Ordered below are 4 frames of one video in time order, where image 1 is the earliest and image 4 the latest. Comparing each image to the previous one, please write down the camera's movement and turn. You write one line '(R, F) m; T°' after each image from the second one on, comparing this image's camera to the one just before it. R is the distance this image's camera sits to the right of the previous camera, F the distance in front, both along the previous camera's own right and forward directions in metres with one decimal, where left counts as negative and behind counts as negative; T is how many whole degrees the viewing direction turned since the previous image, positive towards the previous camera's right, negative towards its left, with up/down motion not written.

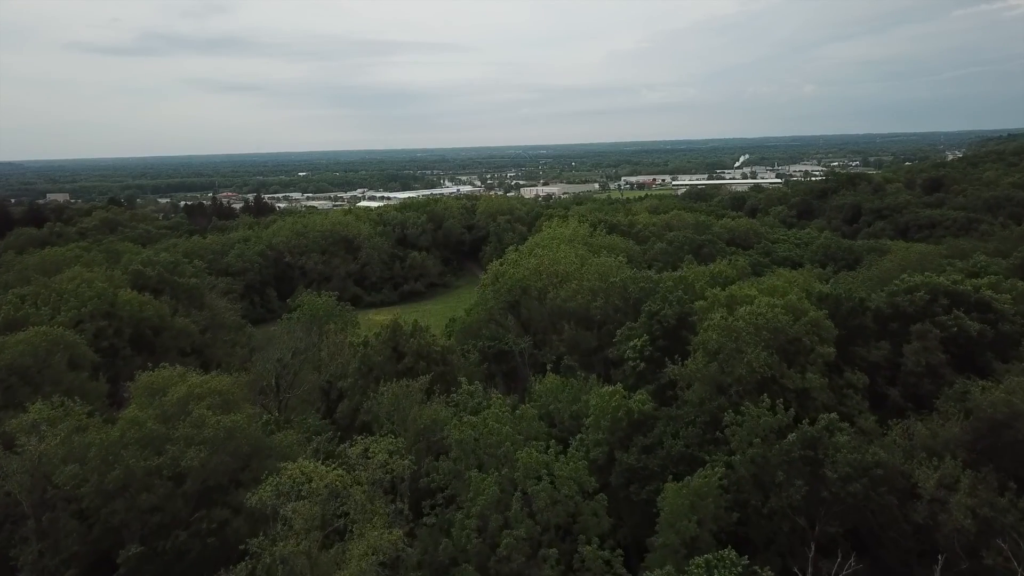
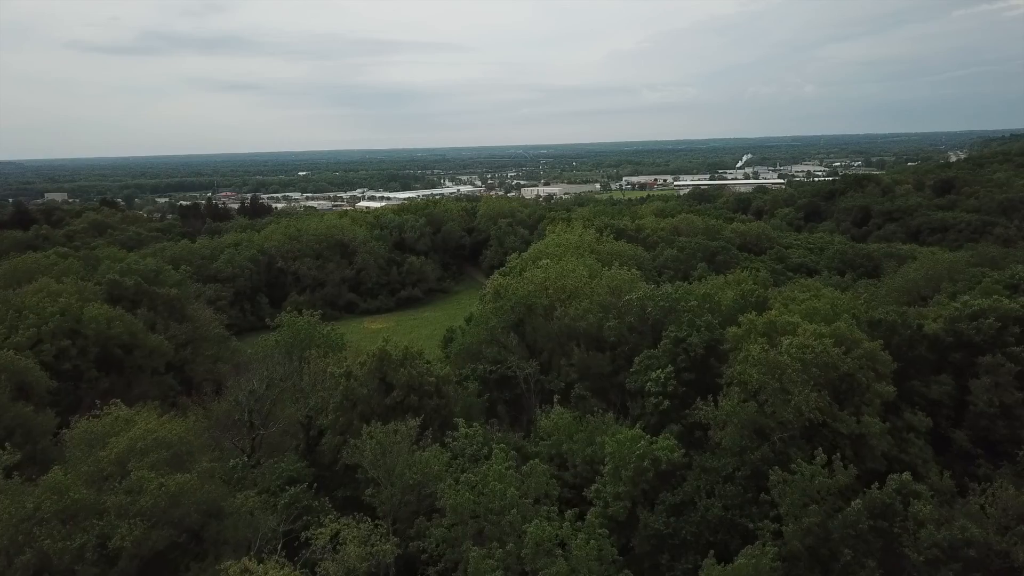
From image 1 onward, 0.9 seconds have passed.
(-0.1, +2.0) m; 0°
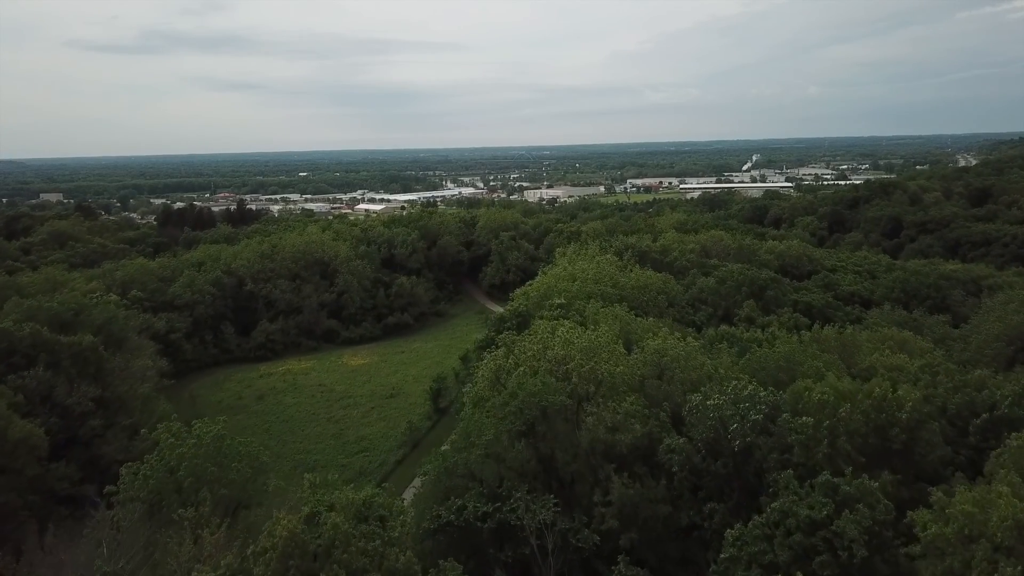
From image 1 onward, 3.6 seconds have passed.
(-0.1, +6.1) m; 0°
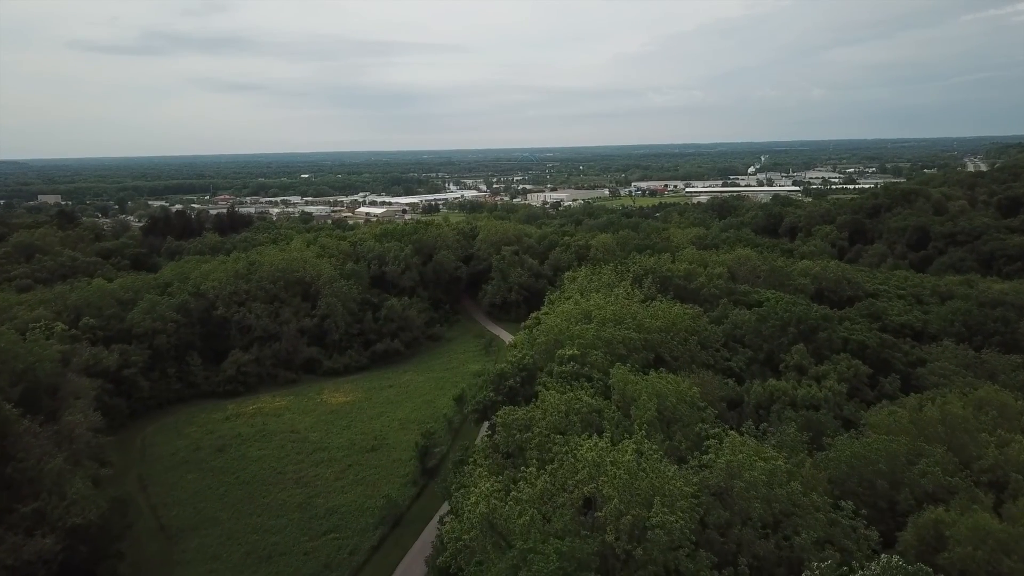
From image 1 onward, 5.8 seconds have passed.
(0.0, +4.5) m; 0°
